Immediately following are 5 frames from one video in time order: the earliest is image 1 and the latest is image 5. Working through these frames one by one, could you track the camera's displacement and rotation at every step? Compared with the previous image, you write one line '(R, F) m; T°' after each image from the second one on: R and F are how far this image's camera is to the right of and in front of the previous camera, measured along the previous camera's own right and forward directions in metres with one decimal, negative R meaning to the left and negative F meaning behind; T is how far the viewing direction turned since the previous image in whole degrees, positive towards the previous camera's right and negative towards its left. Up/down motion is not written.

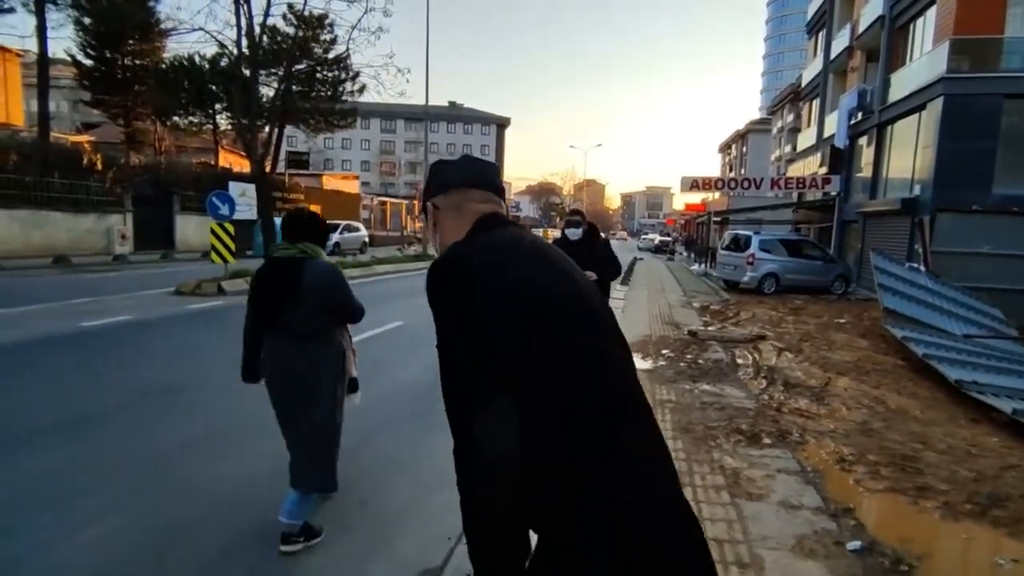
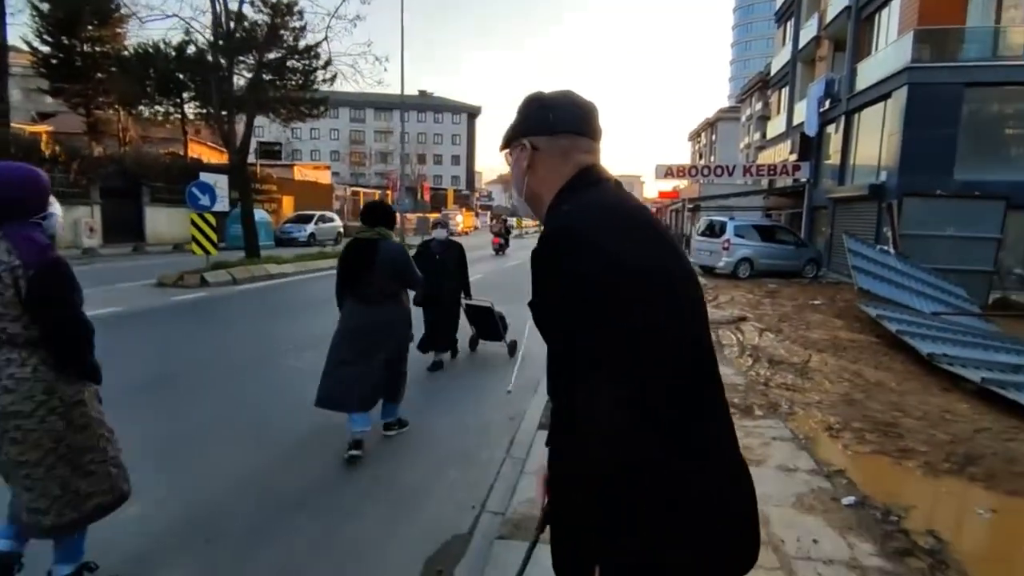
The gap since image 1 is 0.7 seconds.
(-0.3, -0.2) m; +3°
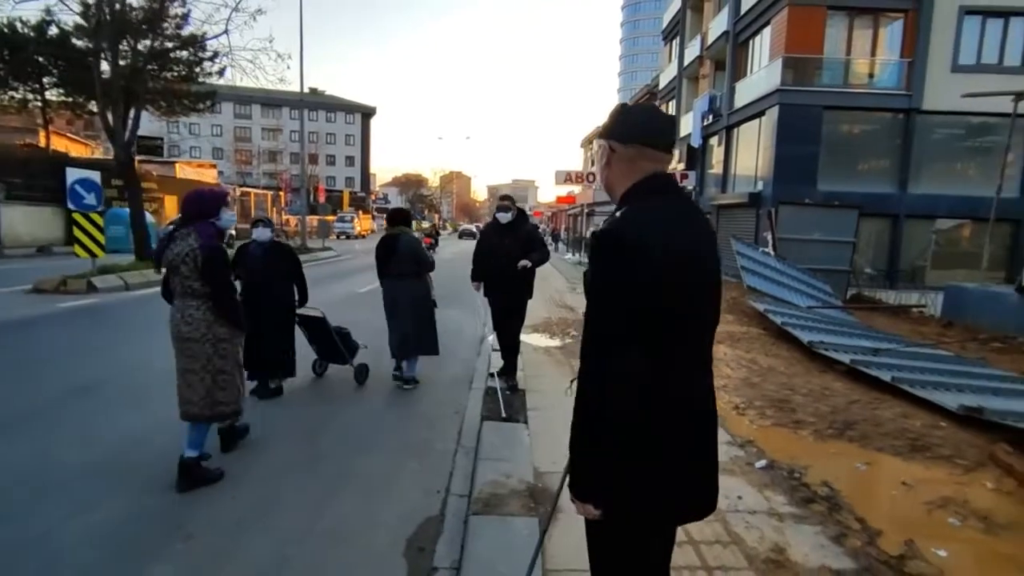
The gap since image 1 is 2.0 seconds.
(-0.4, -0.4) m; +10°
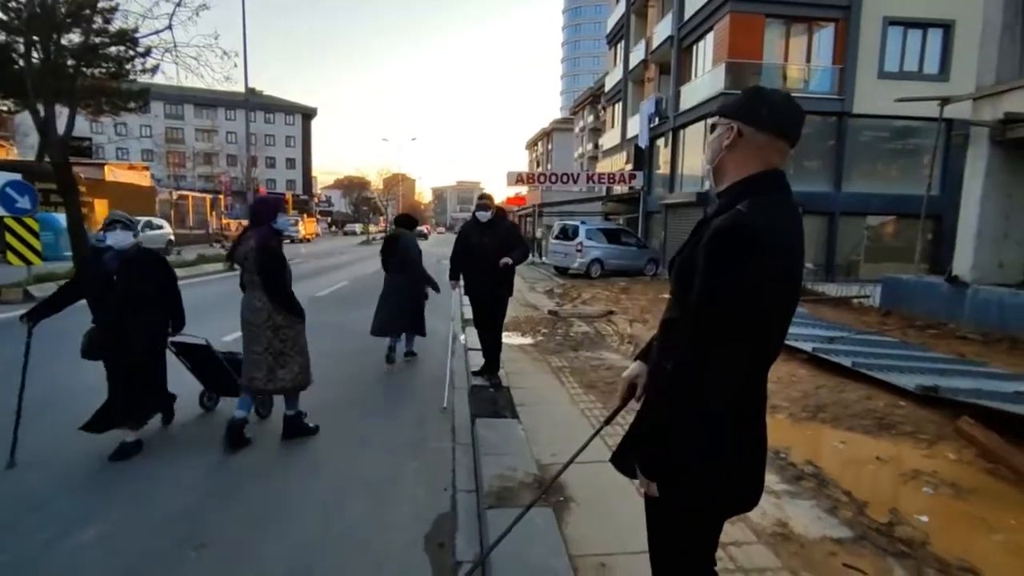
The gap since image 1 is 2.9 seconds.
(-0.4, -0.1) m; +5°
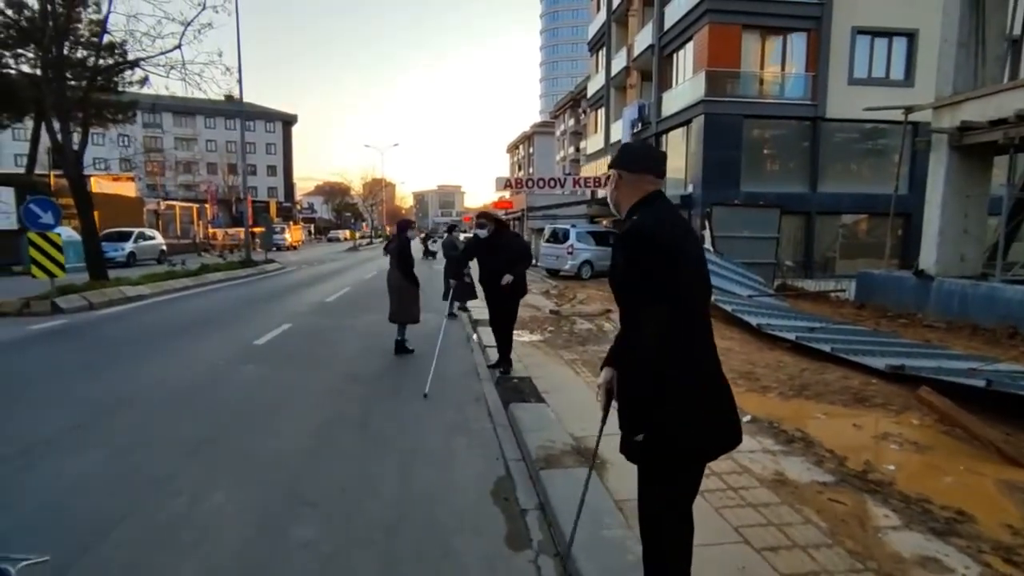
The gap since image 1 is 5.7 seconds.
(-0.4, -0.8) m; +2°
